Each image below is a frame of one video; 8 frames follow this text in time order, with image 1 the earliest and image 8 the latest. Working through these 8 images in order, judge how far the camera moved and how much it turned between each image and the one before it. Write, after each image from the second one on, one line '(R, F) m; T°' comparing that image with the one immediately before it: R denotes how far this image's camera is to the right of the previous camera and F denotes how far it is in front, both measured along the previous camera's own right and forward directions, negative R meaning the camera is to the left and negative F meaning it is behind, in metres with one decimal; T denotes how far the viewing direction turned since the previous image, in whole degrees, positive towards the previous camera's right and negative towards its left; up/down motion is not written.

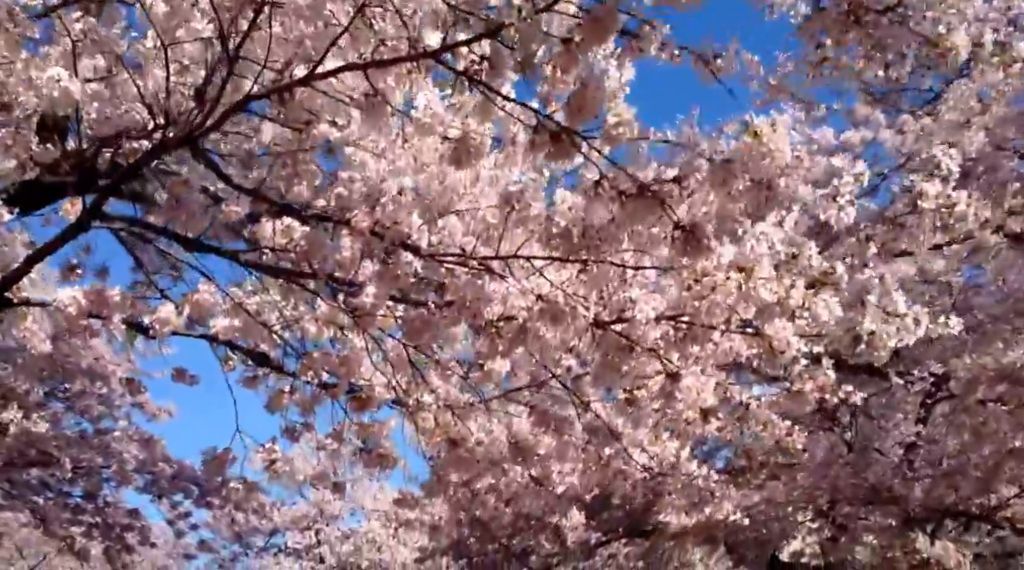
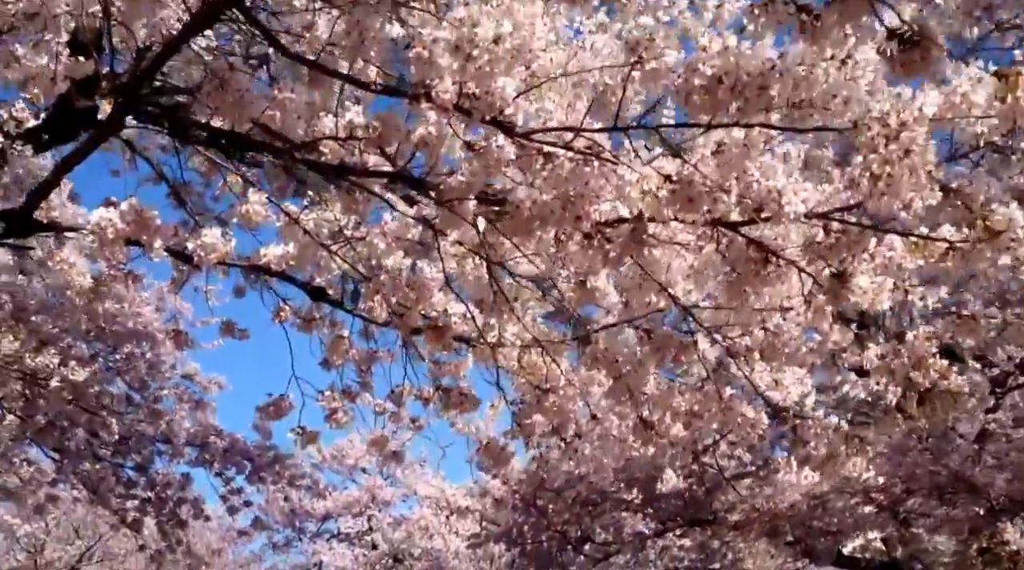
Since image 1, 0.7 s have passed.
(-0.1, +0.4) m; -3°
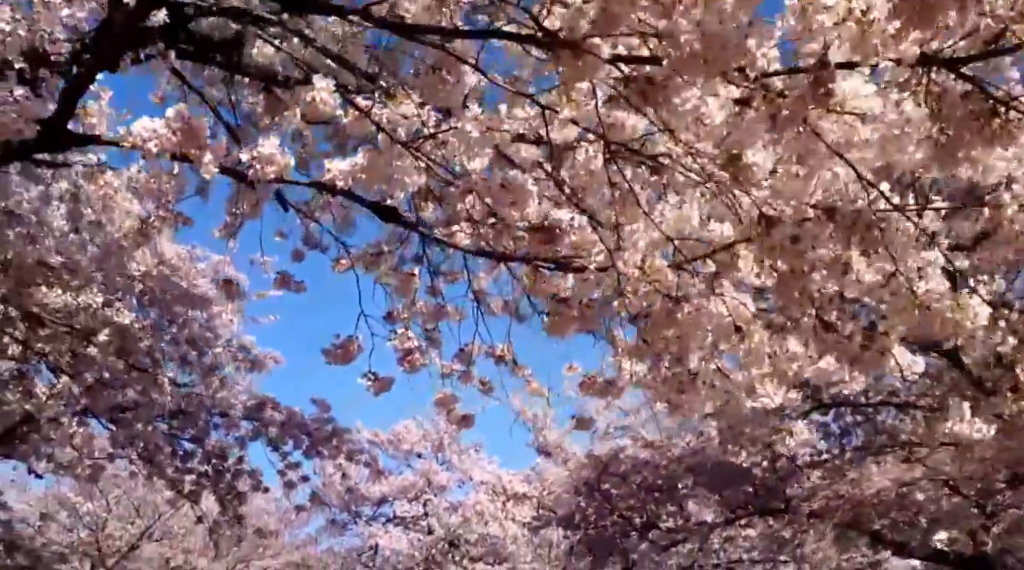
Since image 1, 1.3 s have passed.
(-0.1, +0.4) m; -3°
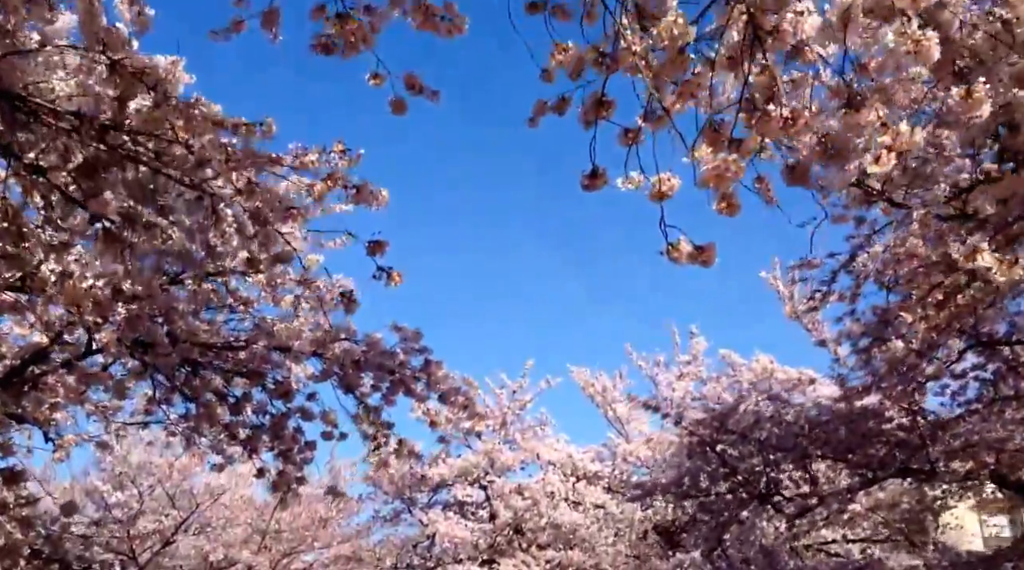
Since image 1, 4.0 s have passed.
(-0.6, +1.5) m; -2°
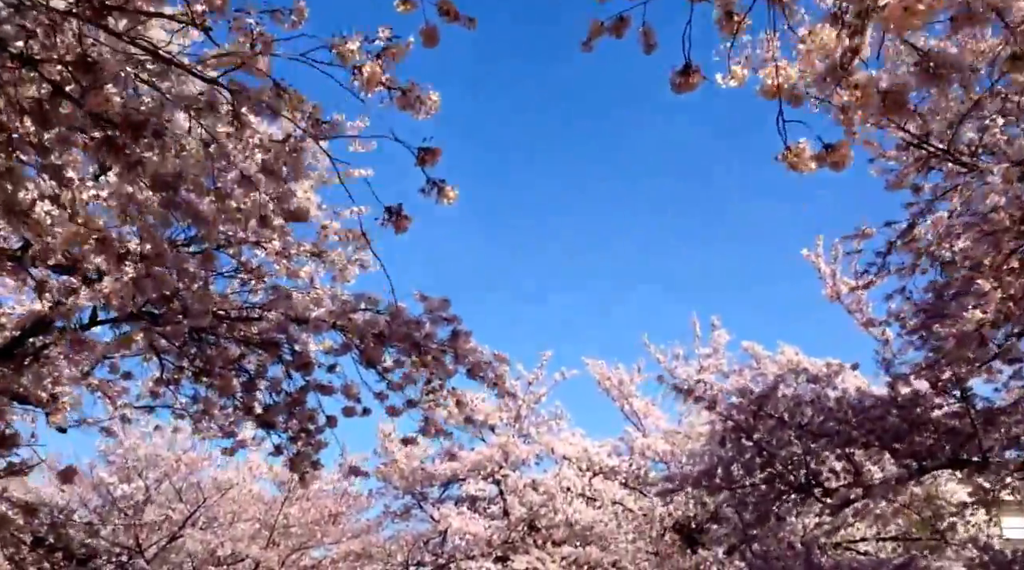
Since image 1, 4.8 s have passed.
(-0.2, +0.5) m; 0°
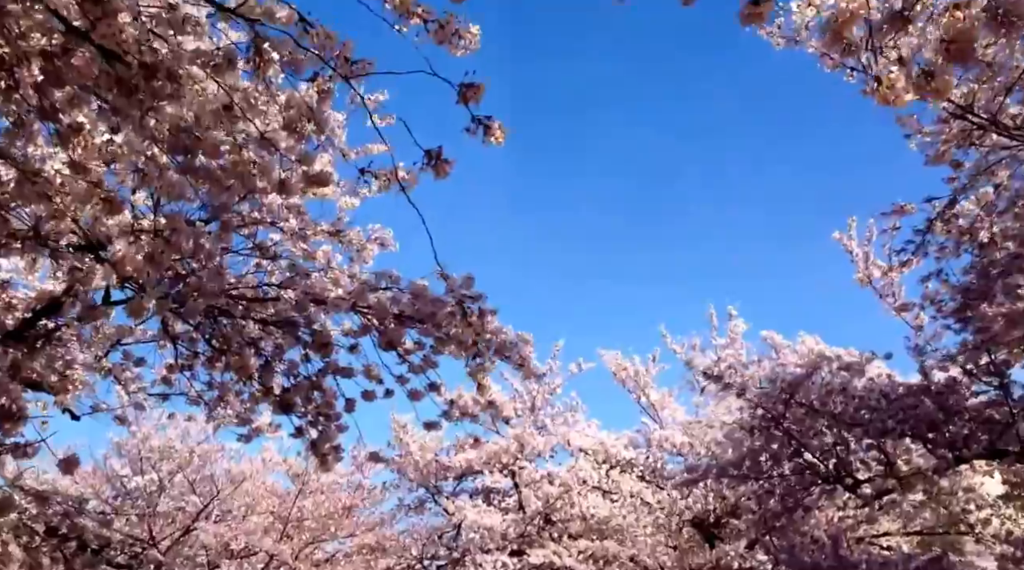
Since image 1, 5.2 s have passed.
(-0.1, +0.2) m; -1°
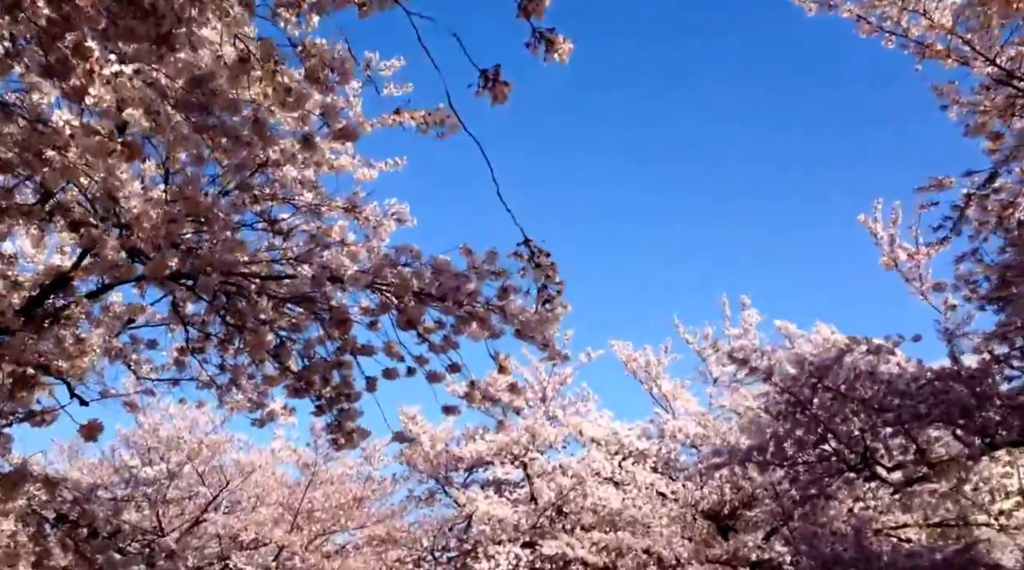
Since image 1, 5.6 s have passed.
(-0.1, +0.2) m; 0°
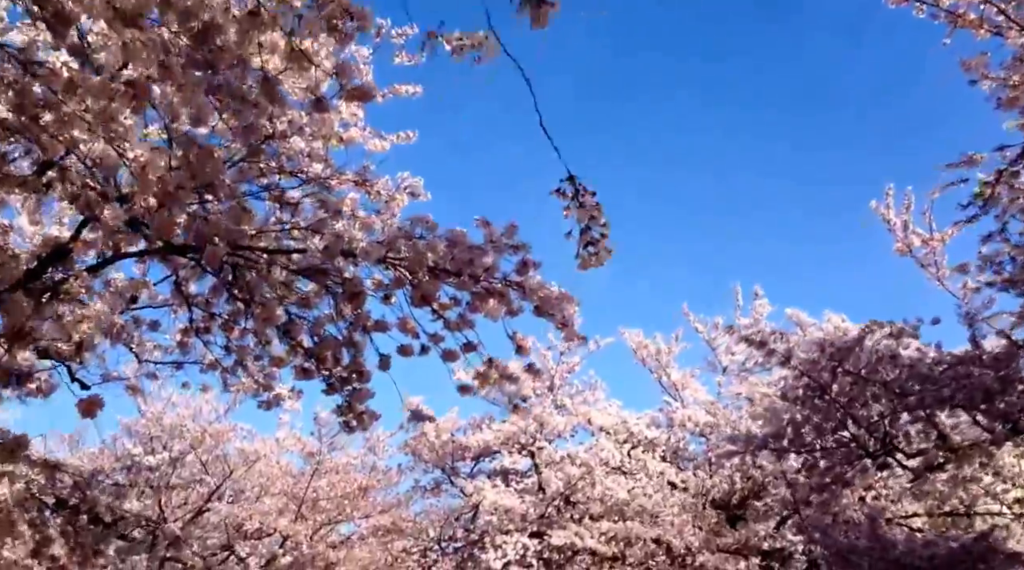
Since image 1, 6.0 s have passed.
(-0.1, +0.2) m; 0°
